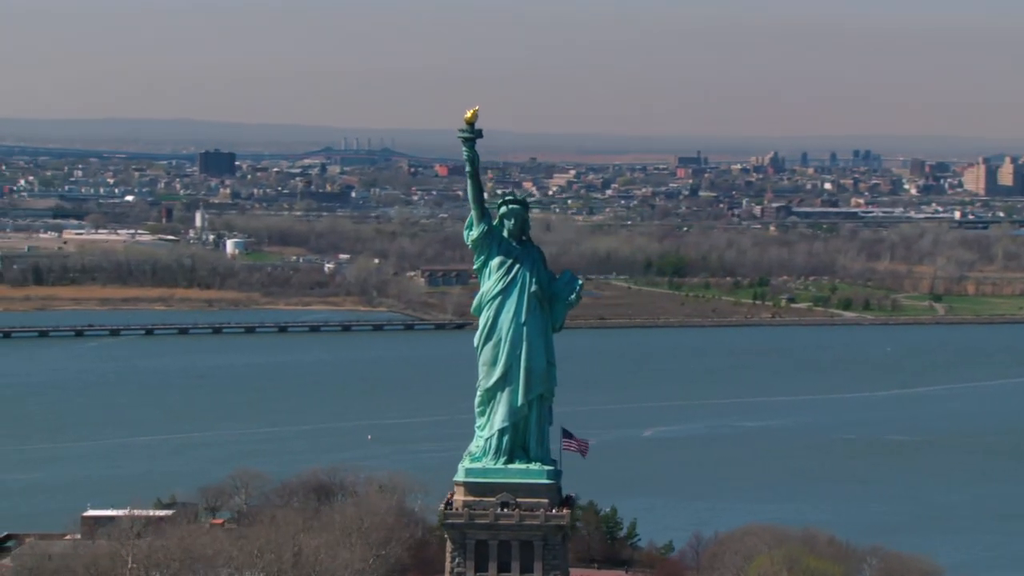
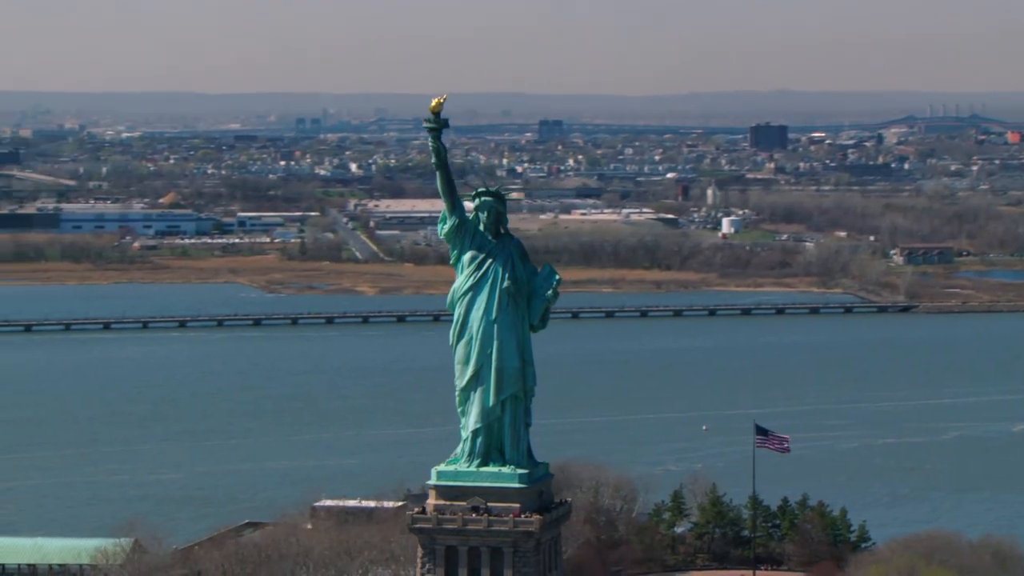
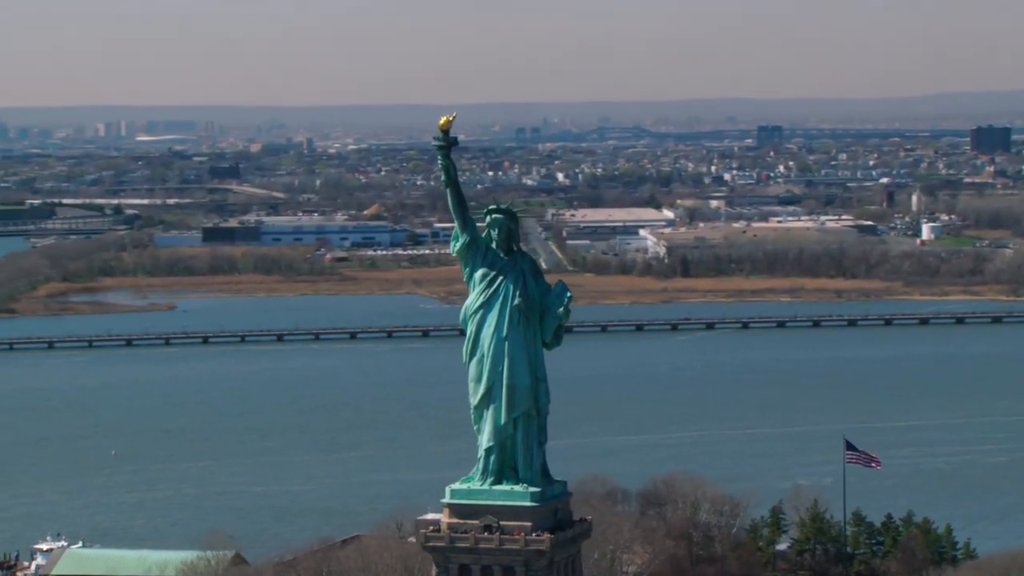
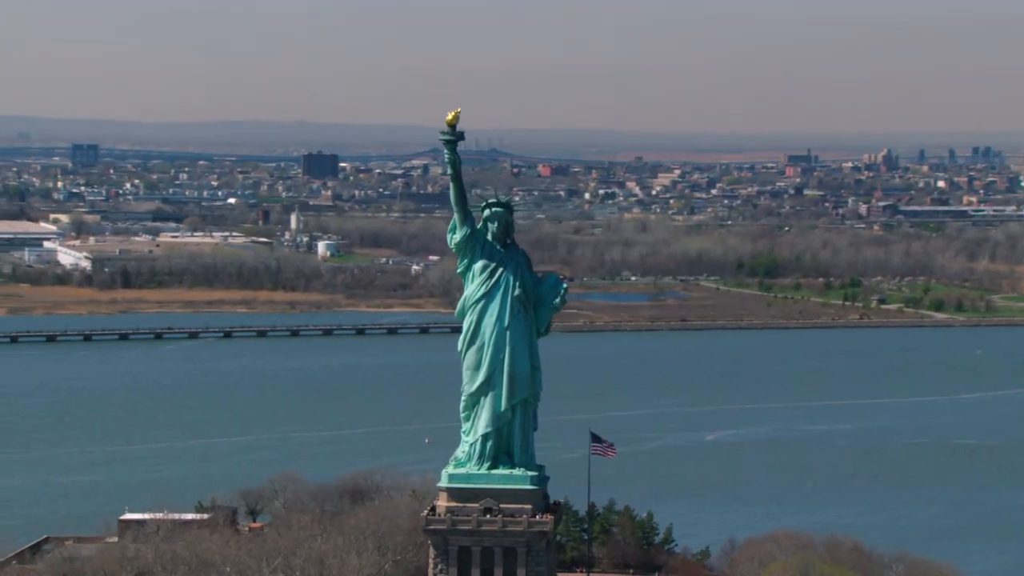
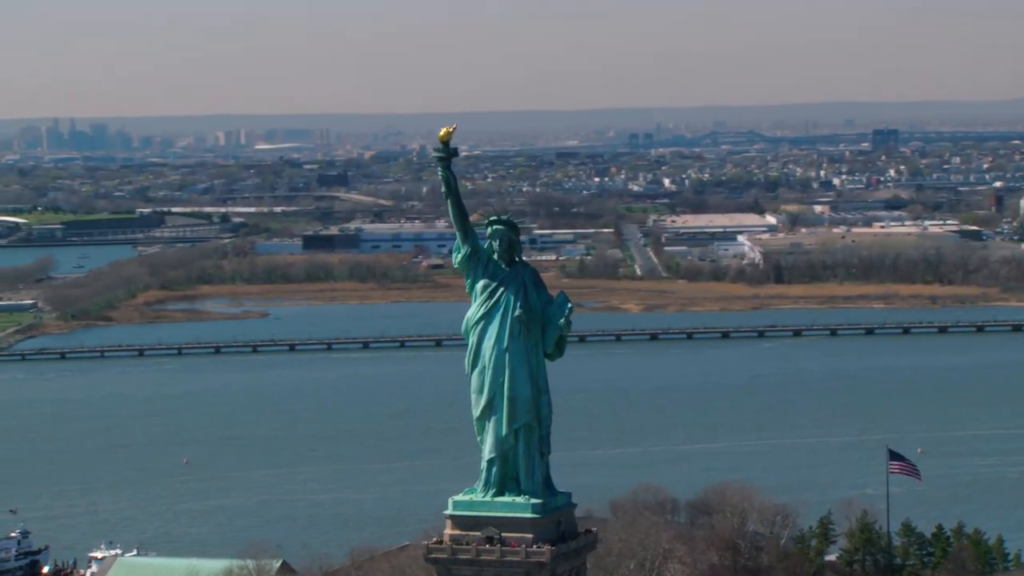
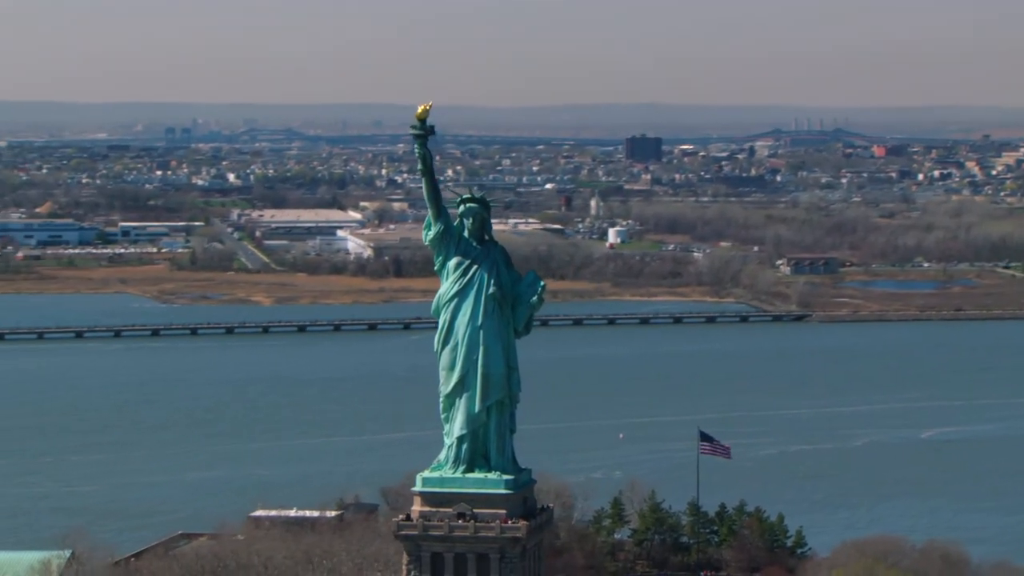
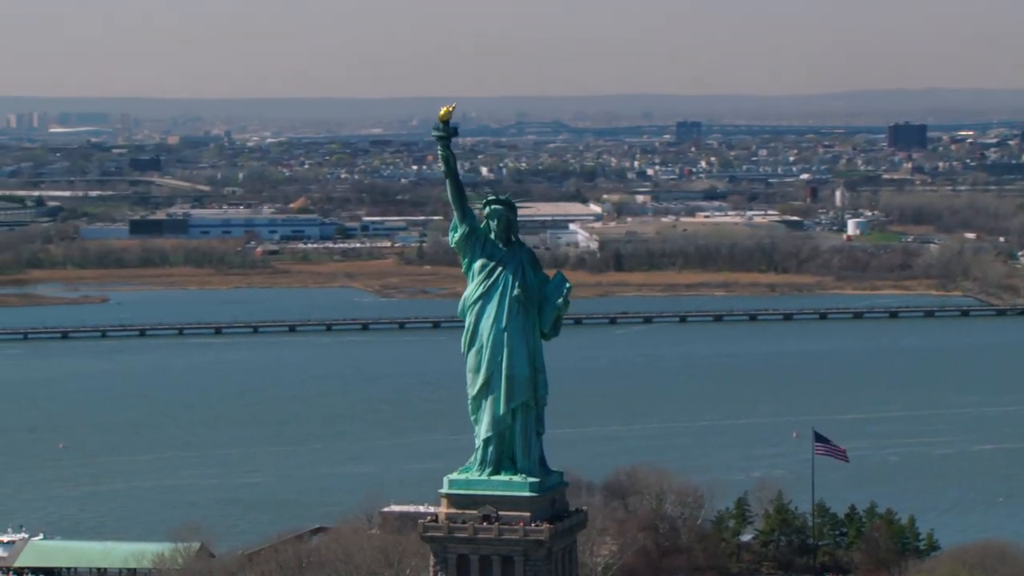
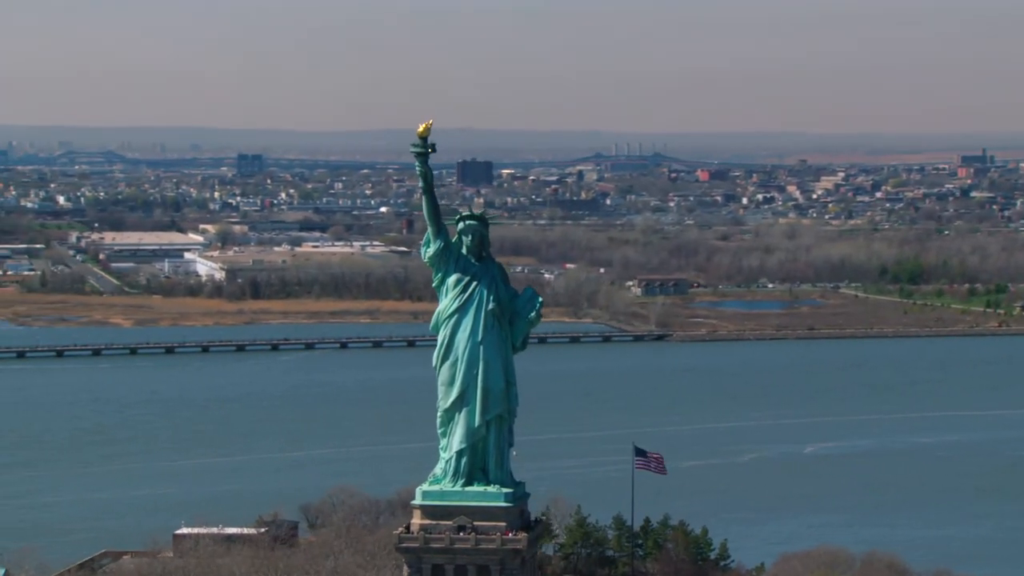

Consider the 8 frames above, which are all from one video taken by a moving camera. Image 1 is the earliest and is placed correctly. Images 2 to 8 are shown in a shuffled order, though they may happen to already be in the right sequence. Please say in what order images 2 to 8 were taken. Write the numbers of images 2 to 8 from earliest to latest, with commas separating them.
4, 8, 6, 2, 7, 3, 5
